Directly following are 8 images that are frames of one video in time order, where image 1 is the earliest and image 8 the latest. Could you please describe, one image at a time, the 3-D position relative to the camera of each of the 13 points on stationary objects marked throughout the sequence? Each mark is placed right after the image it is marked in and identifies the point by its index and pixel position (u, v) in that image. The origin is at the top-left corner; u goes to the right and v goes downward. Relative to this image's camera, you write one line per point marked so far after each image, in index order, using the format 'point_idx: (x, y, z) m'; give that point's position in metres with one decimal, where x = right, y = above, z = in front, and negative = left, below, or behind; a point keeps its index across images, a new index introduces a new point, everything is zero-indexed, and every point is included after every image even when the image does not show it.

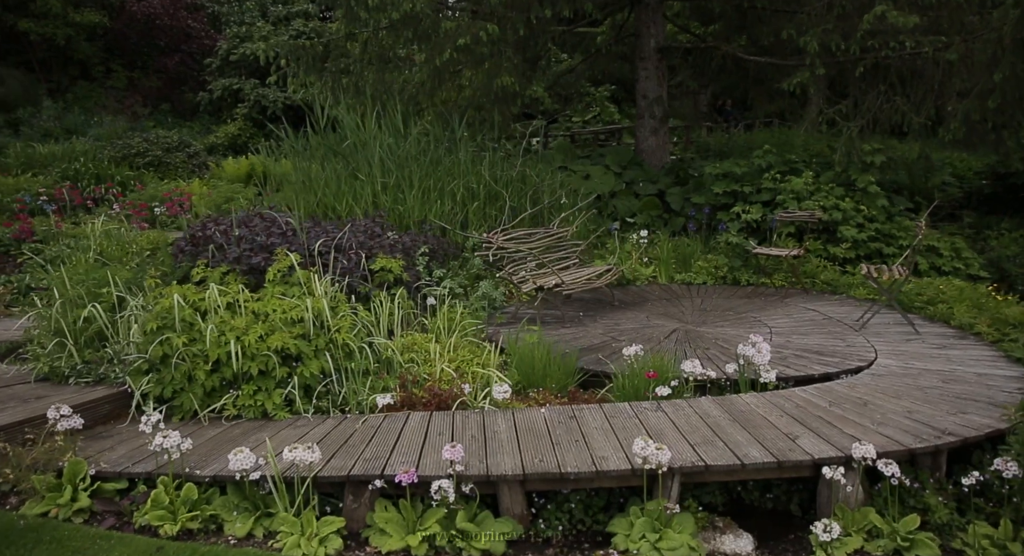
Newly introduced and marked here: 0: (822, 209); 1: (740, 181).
0: (+3.2, +0.7, +6.6) m
1: (+2.7, +1.1, +7.4) m
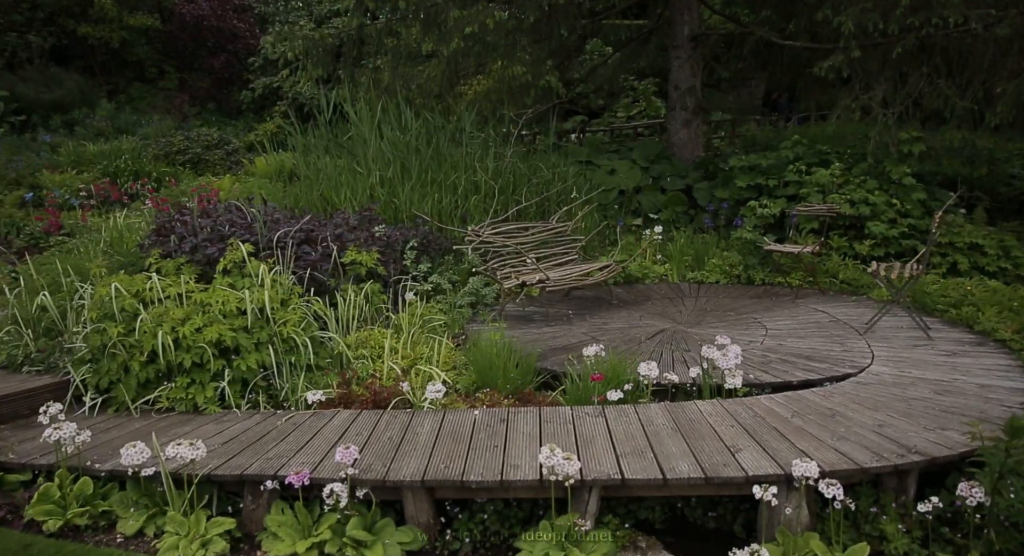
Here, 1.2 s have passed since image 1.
0: (+3.2, +0.7, +6.2) m
1: (+2.8, +1.1, +7.0) m
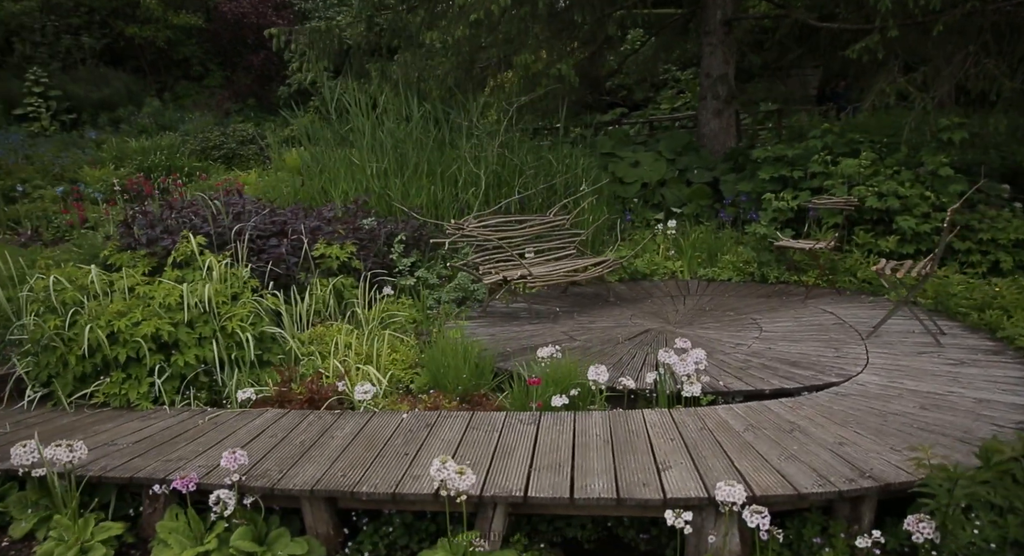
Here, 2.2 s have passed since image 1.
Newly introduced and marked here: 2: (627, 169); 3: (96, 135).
0: (+3.2, +0.7, +5.7) m
1: (+2.9, +1.2, +6.6) m
2: (+1.4, +1.3, +7.7) m
3: (-8.2, +2.8, +12.7) m
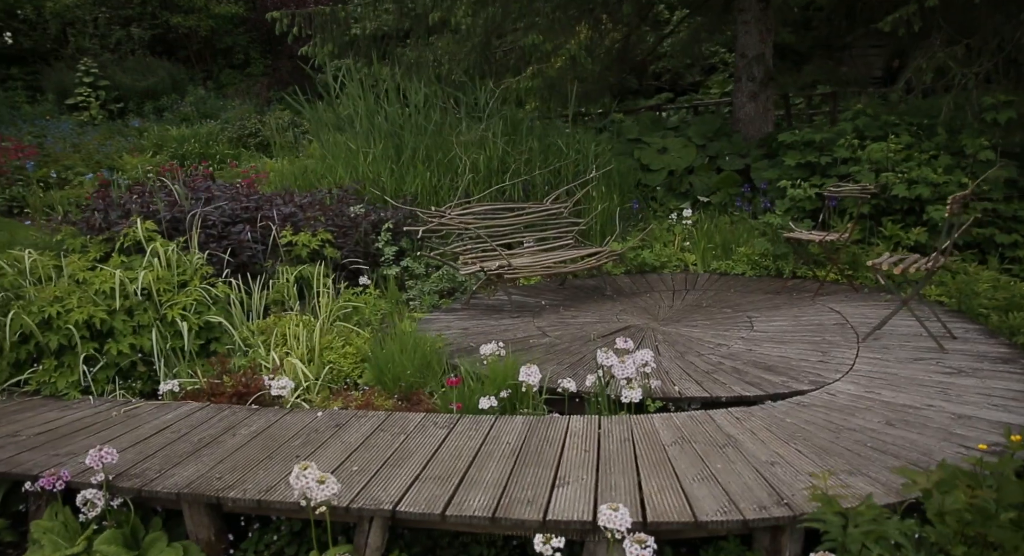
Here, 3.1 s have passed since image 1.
0: (+3.2, +0.8, +5.2) m
1: (+3.0, +1.2, +6.2) m
2: (+1.6, +1.4, +7.4) m
3: (-7.6, +3.1, +13.1) m
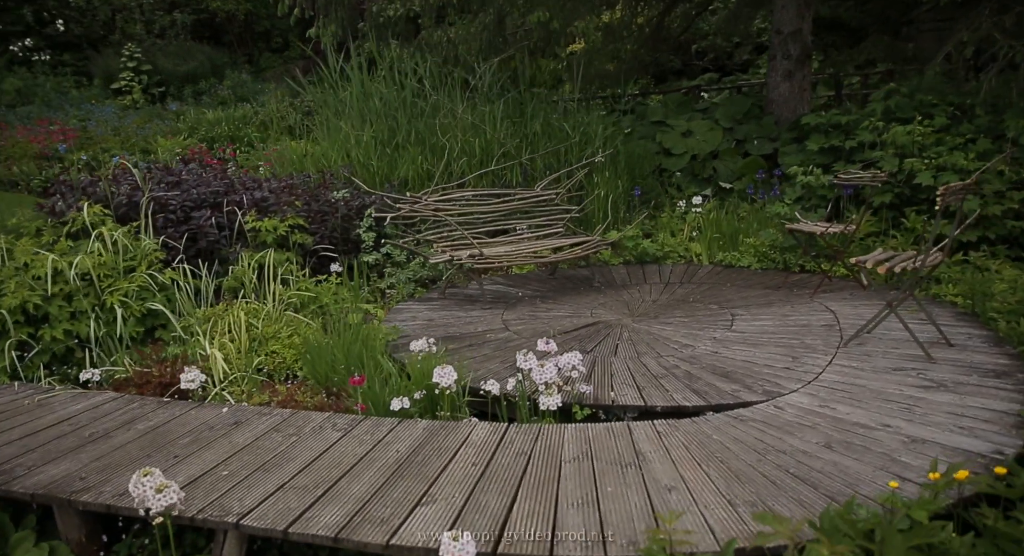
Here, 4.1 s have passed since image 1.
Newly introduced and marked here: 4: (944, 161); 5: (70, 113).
0: (+3.2, +0.8, +4.8) m
1: (+3.0, +1.3, +5.7) m
2: (+1.7, +1.5, +7.1) m
3: (-6.9, +3.6, +13.4) m
4: (+3.2, +0.9, +4.7) m
5: (-8.3, +3.1, +12.1) m
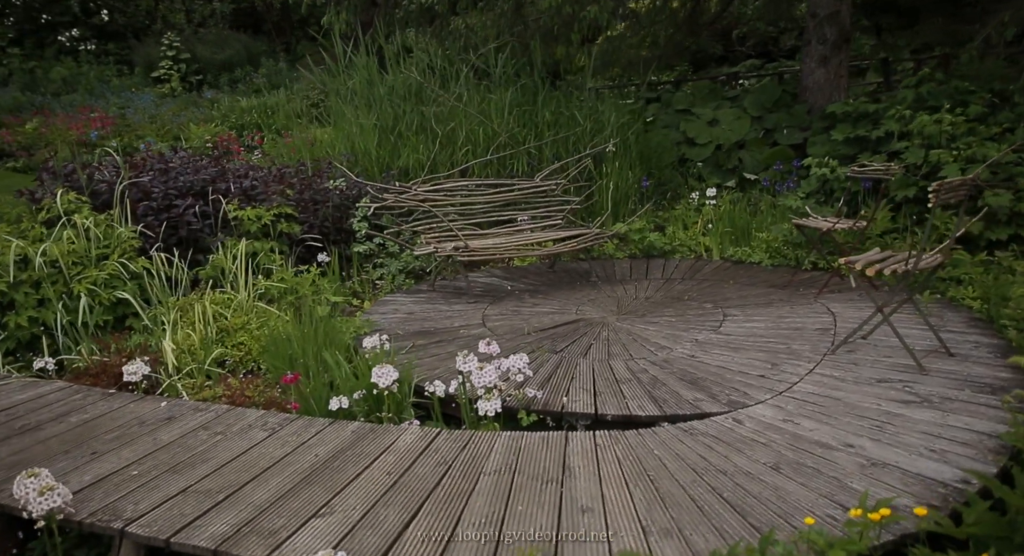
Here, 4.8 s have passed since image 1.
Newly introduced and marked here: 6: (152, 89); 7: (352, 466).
0: (+3.2, +0.8, +4.5) m
1: (+3.0, +1.3, +5.4) m
2: (+1.9, +1.6, +6.8) m
3: (-6.3, +3.9, +13.7) m
4: (+3.1, +0.9, +4.4) m
5: (-7.7, +3.4, +12.4) m
6: (-7.6, +4.0, +13.6) m
7: (-0.4, -0.5, +1.8) m
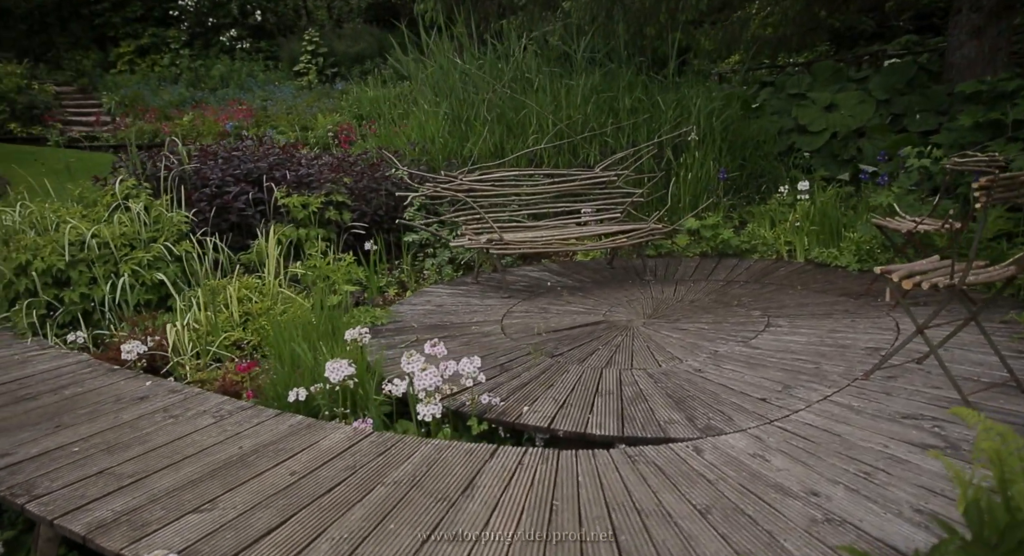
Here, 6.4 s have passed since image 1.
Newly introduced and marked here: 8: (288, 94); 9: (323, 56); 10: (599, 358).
0: (+3.4, +0.7, +3.6) m
1: (+3.5, +1.2, +4.6) m
2: (+2.7, +1.6, +6.2) m
3: (-3.8, +4.3, +14.5) m
4: (+3.4, +0.8, +3.5) m
5: (-5.5, +3.9, +13.6) m
6: (-5.1, +4.5, +14.8) m
7: (-0.7, -0.5, +1.7) m
8: (-4.8, +3.8, +13.5) m
9: (-4.7, +5.4, +15.7) m
10: (+0.4, -0.3, +2.6) m
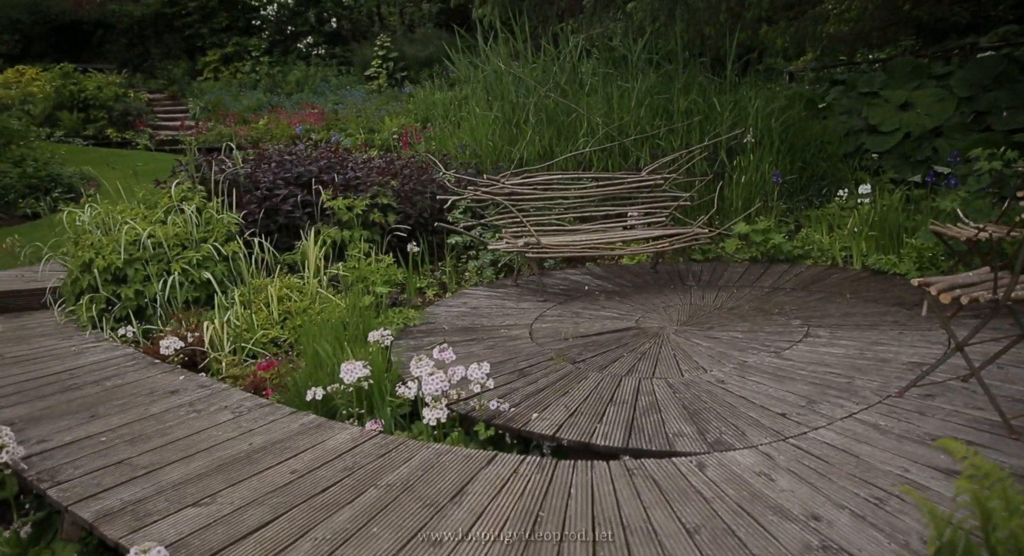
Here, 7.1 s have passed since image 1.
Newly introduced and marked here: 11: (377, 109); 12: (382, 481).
0: (+3.6, +0.6, +3.2) m
1: (+3.8, +1.1, +4.2) m
2: (+3.2, +1.5, +5.8) m
3: (-2.4, +4.3, +14.8) m
4: (+3.6, +0.7, +3.2) m
5: (-4.1, +3.9, +14.1) m
6: (-3.6, +4.5, +15.2) m
7: (-0.7, -0.5, +1.8) m
8: (-3.5, +3.9, +14.0) m
9: (-3.1, +5.4, +16.1) m
10: (+0.4, -0.3, +2.5) m
11: (-2.9, +3.4, +13.2) m
12: (-0.3, -0.5, +1.7) m
